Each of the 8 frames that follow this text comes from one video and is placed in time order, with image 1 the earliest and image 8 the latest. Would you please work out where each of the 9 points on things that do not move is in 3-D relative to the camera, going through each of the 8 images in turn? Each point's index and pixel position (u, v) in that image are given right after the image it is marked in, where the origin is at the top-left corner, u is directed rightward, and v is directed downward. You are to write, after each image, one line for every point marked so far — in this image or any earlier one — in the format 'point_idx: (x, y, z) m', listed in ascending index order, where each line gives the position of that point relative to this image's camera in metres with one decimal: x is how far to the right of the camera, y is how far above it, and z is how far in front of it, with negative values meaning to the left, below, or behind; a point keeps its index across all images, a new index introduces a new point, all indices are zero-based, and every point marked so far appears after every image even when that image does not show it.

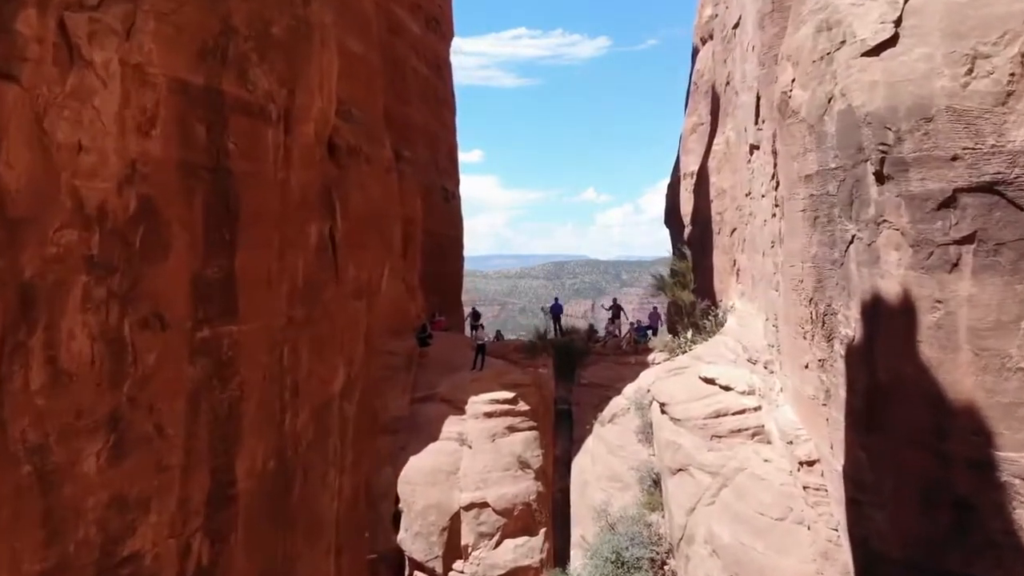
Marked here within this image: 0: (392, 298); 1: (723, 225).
0: (-1.6, -0.1, +15.6) m
1: (+2.9, +0.8, +15.6) m
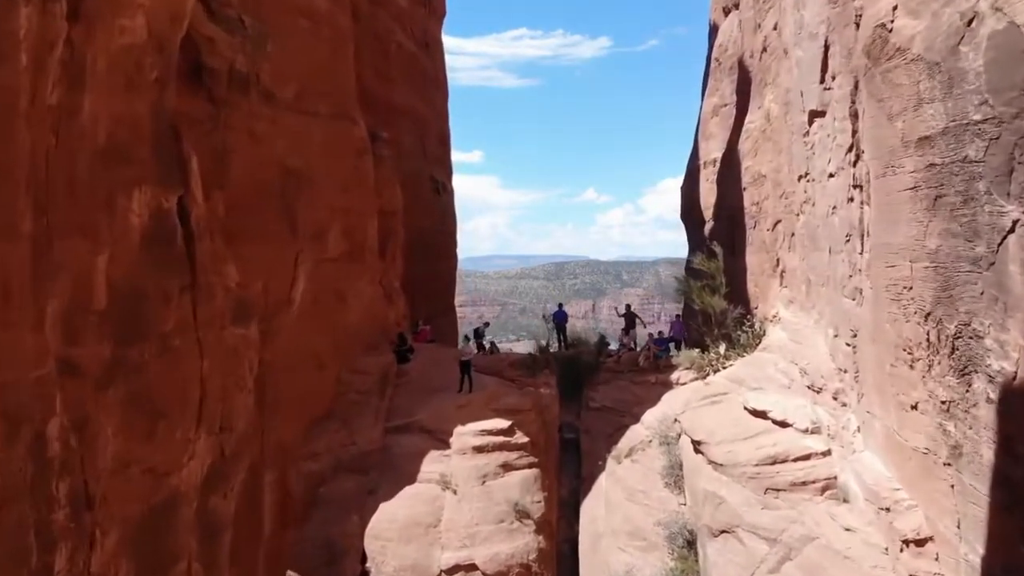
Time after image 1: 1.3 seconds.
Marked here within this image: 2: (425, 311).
0: (-1.7, -0.2, +12.9) m
1: (+2.8, +0.8, +12.9) m
2: (-1.4, -0.4, +17.9) m
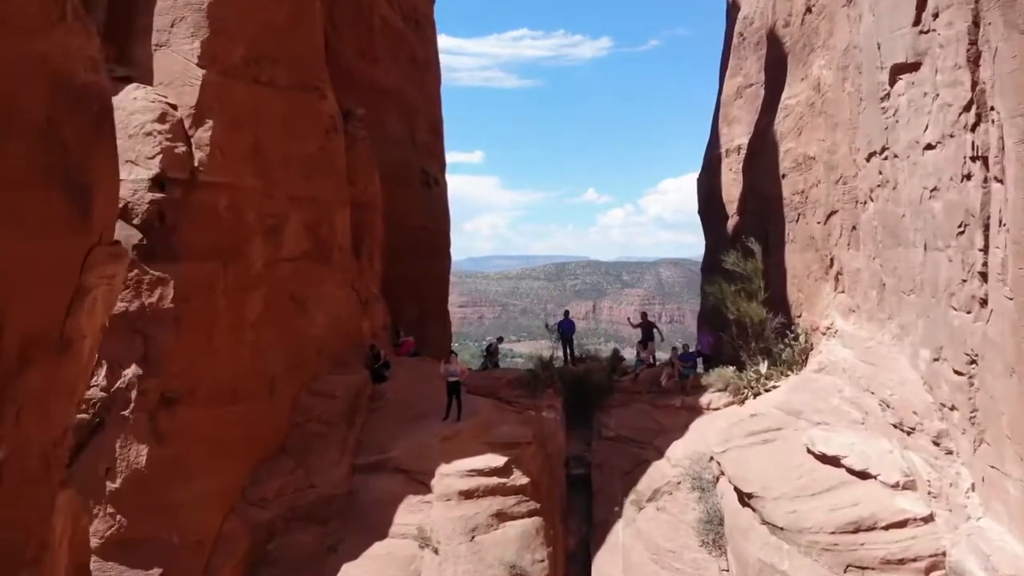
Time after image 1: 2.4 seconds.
0: (-1.7, -0.2, +10.7) m
1: (+2.8, +0.7, +10.7) m
2: (-1.4, -0.4, +15.7) m
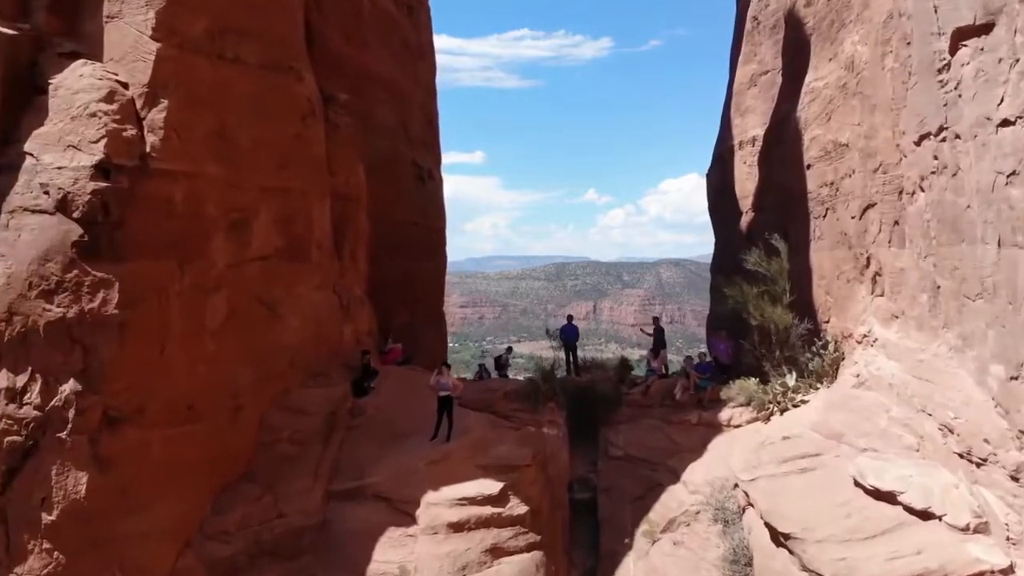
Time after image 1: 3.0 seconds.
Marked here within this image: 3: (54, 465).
0: (-1.7, -0.3, +9.6) m
1: (+2.8, +0.7, +9.6) m
2: (-1.5, -0.4, +14.6) m
3: (-2.8, -1.1, +6.9) m
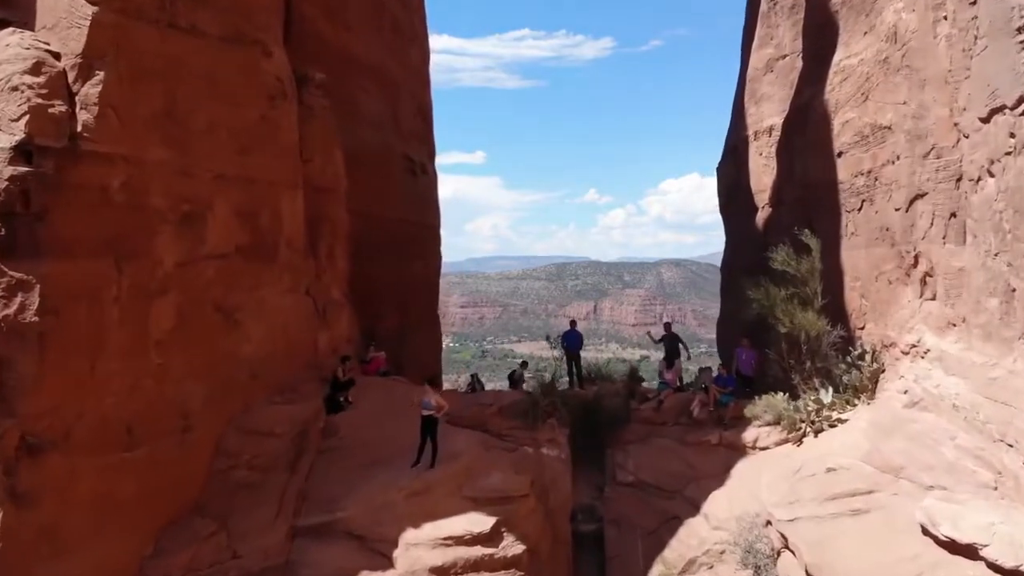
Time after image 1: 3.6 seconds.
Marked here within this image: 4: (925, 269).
0: (-1.8, -0.3, +8.5) m
1: (+2.7, +0.7, +8.4) m
2: (-1.5, -0.5, +13.5) m
3: (-2.8, -1.1, +5.8) m
4: (+2.7, +0.1, +7.5) m
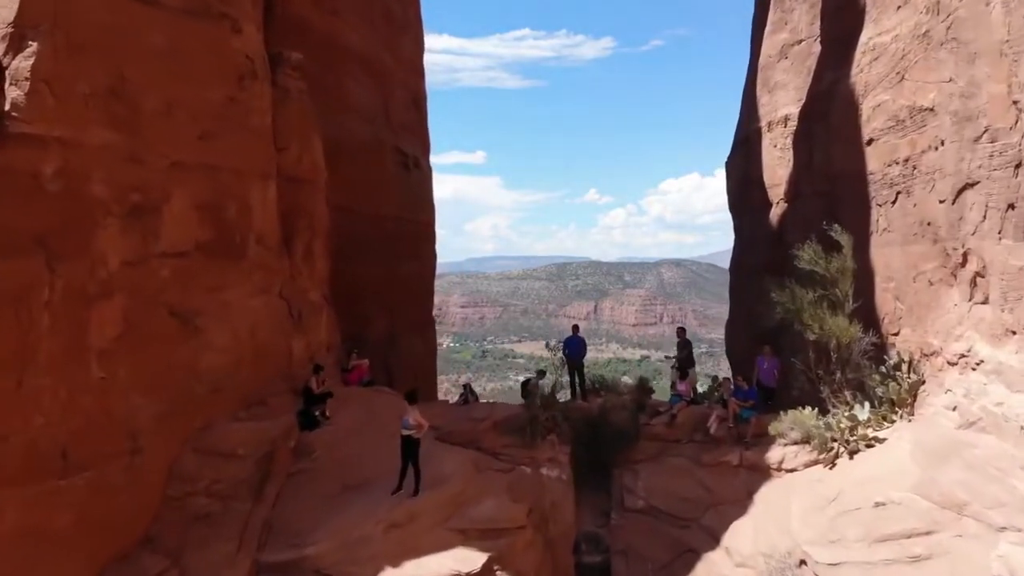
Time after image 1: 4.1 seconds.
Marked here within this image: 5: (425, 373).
0: (-1.8, -0.3, +7.6) m
1: (+2.7, +0.7, +7.5) m
2: (-1.5, -0.5, +12.6) m
3: (-2.9, -1.1, +4.9) m
4: (+2.7, +0.1, +6.6) m
5: (-1.2, -1.2, +15.3) m
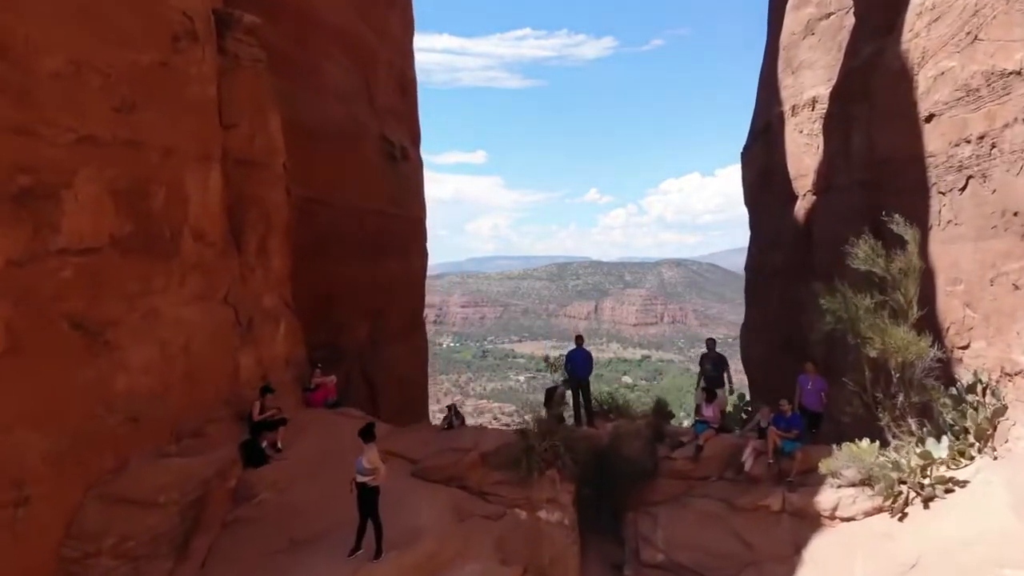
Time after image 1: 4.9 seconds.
0: (-1.8, -0.3, +6.2) m
1: (+2.6, +0.7, +6.1) m
2: (-1.6, -0.5, +11.2) m
3: (-2.9, -1.1, +3.5) m
4: (+2.6, +0.1, +5.3) m
5: (-1.2, -1.2, +14.0) m
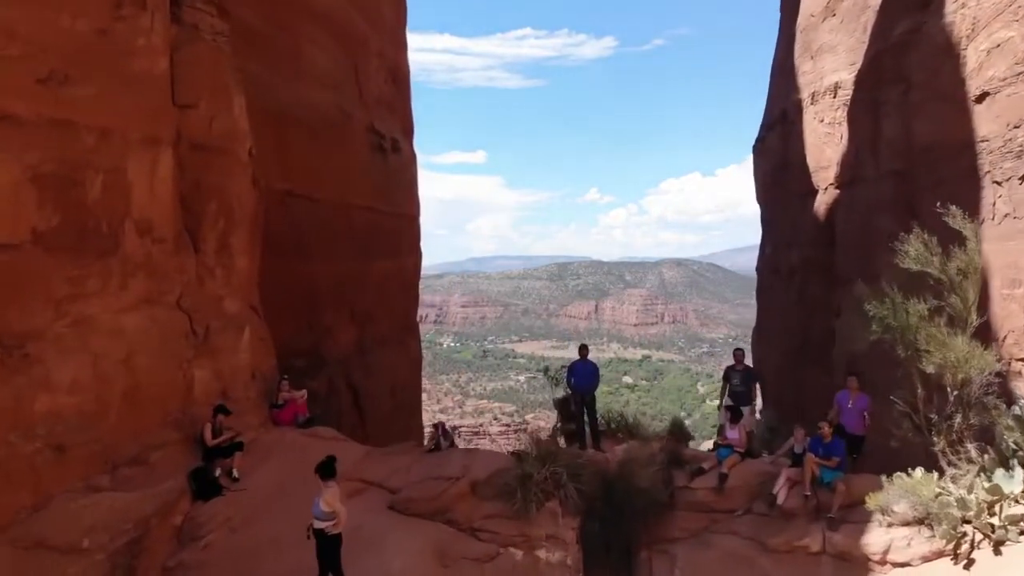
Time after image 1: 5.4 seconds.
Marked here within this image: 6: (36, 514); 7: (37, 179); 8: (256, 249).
0: (-1.9, -0.3, +5.3) m
1: (+2.6, +0.6, +5.3) m
2: (-1.6, -0.5, +10.3) m
3: (-2.9, -1.2, +2.6) m
4: (+2.6, +0.1, +4.4) m
5: (-1.2, -1.2, +13.1) m
6: (-1.9, -0.9, +4.7) m
7: (-2.1, +0.5, +5.0) m
8: (-1.6, +0.2, +7.2) m
